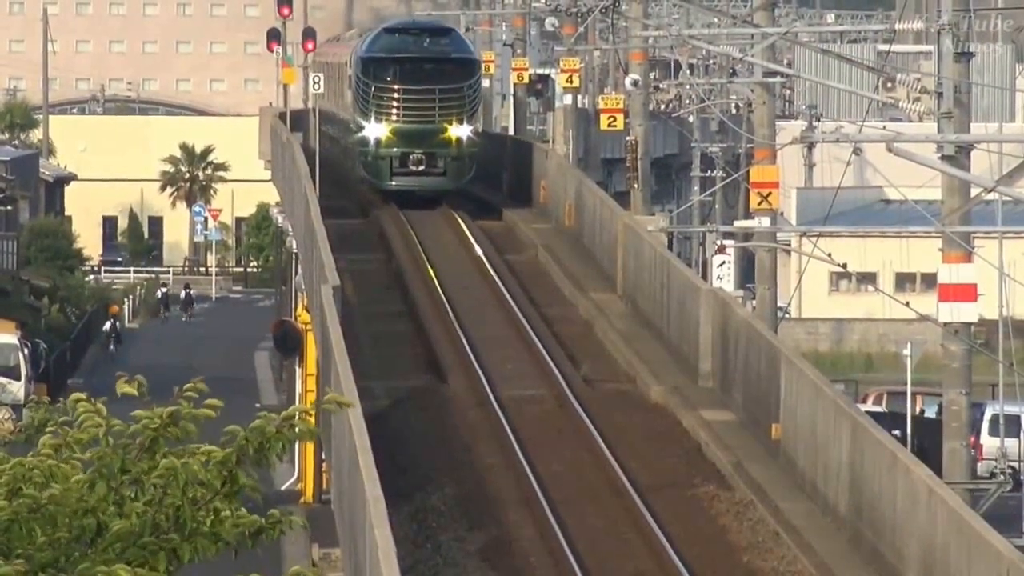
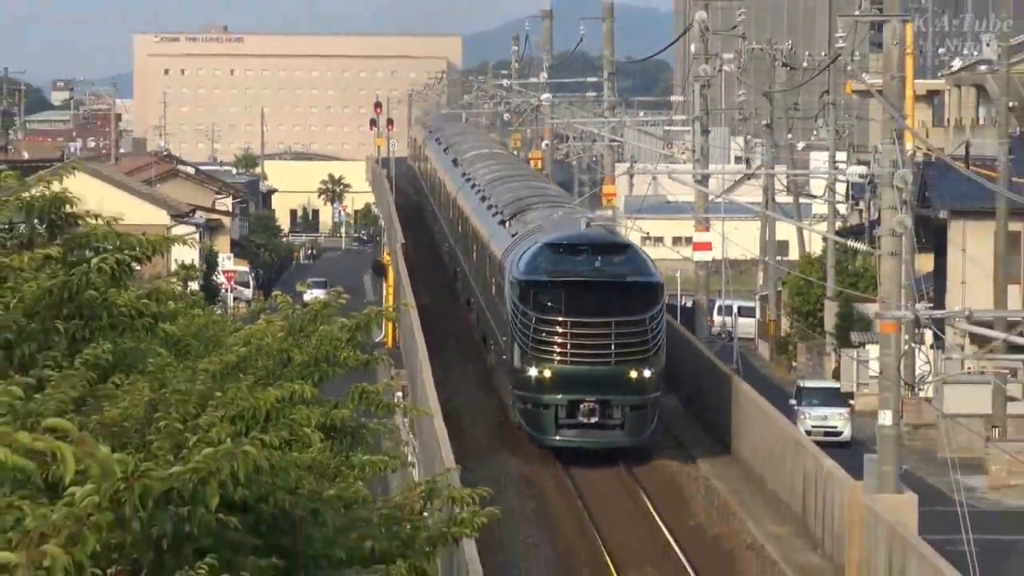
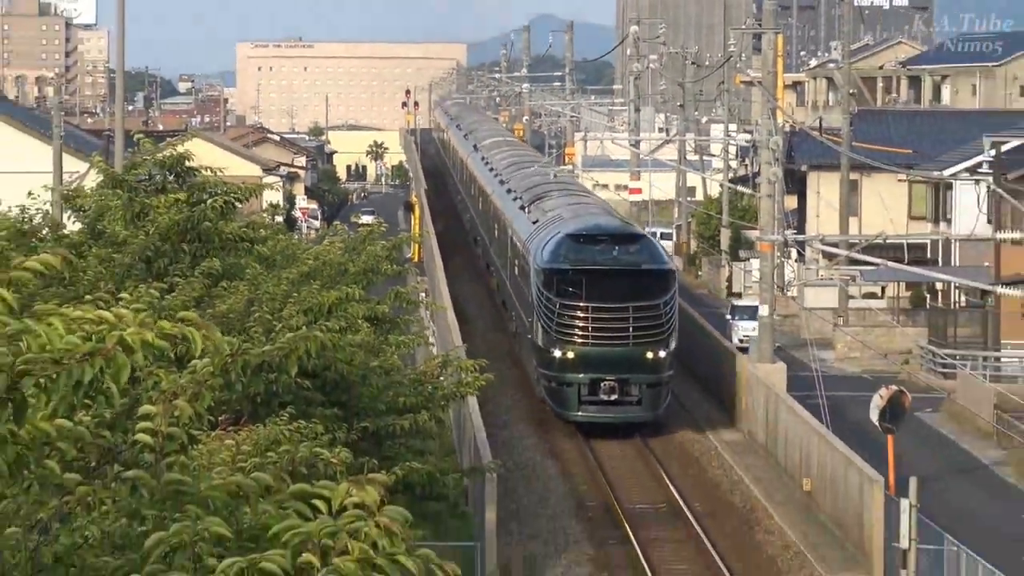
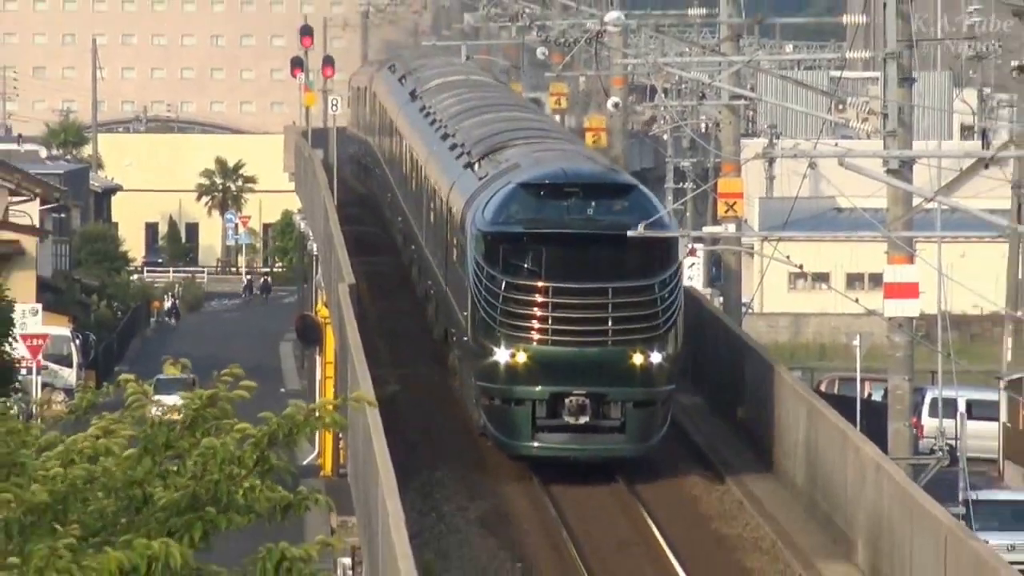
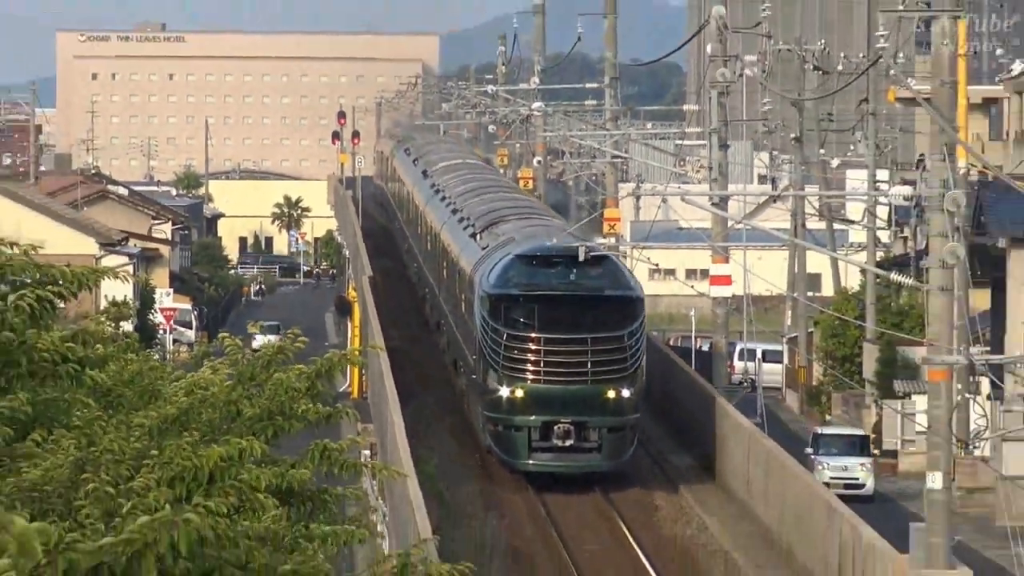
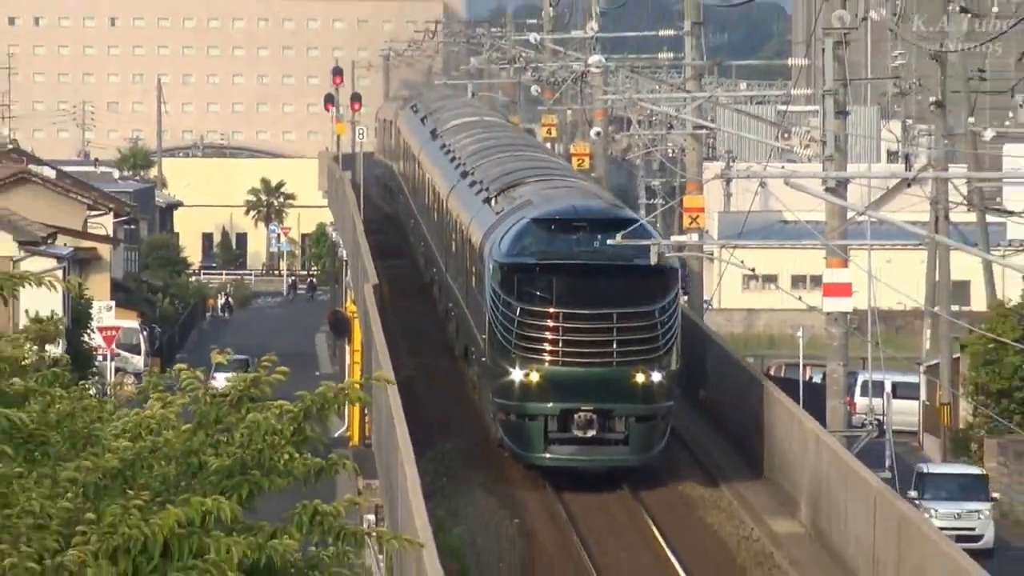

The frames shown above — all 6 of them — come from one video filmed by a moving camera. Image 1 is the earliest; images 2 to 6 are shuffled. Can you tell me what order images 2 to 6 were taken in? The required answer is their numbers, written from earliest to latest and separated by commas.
4, 6, 5, 2, 3
